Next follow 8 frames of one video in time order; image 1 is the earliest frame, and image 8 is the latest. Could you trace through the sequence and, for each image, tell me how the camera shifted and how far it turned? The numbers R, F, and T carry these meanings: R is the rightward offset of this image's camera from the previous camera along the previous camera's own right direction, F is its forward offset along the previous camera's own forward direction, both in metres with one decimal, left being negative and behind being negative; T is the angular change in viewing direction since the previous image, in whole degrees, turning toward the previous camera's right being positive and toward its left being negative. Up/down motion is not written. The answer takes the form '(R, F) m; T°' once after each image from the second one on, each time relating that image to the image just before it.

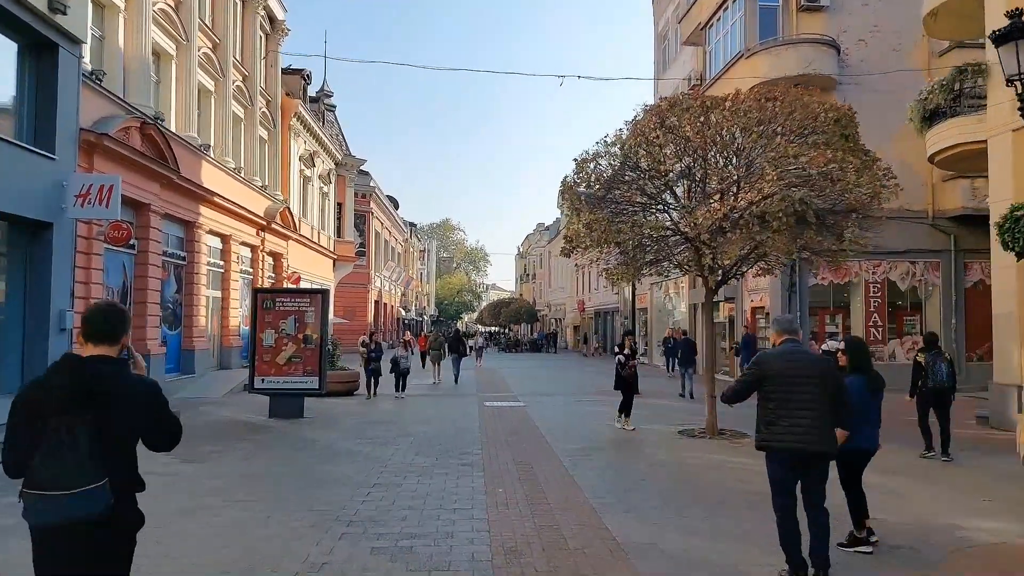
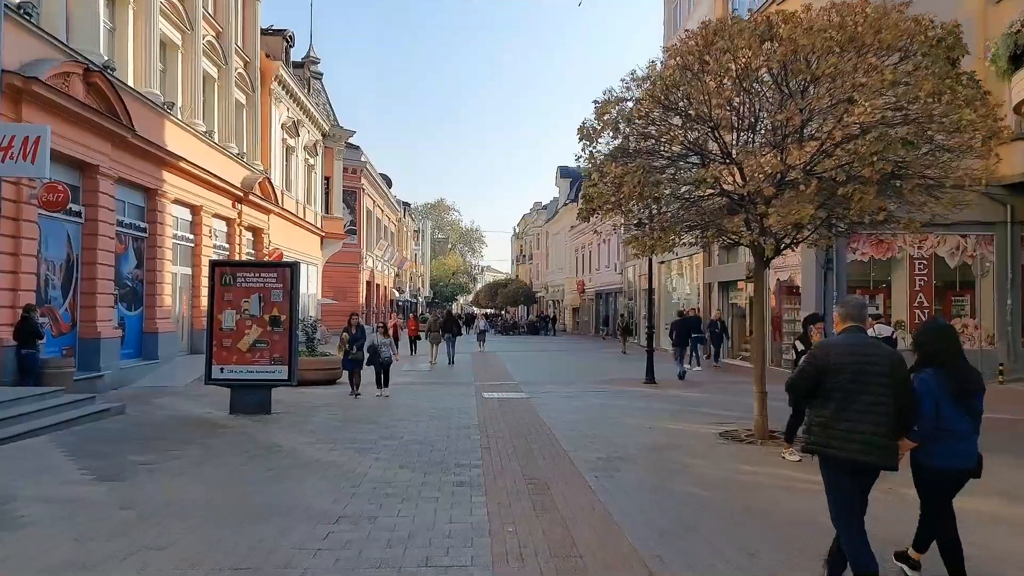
(-0.2, +2.2) m; 0°
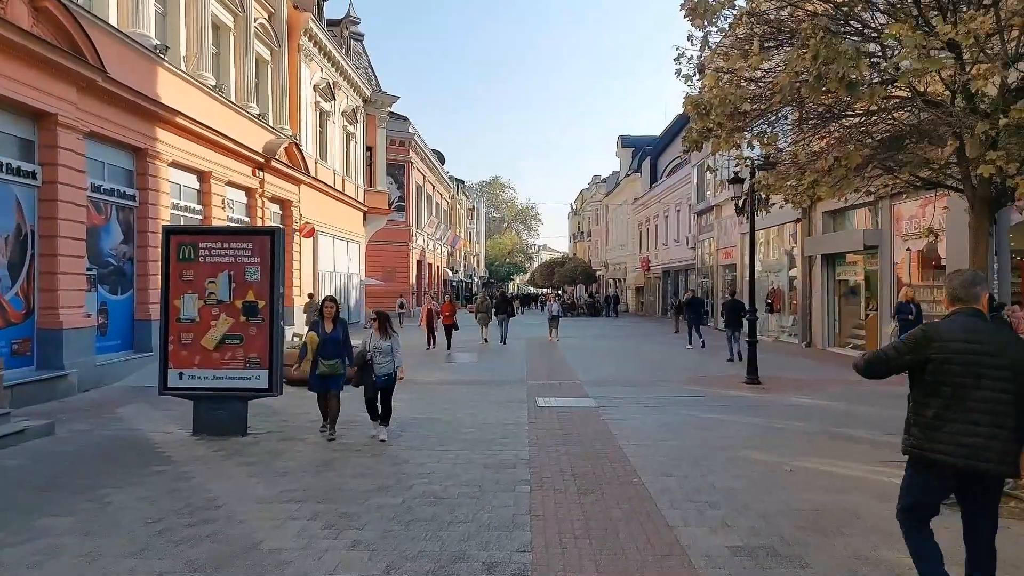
(-0.1, +3.7) m; -5°
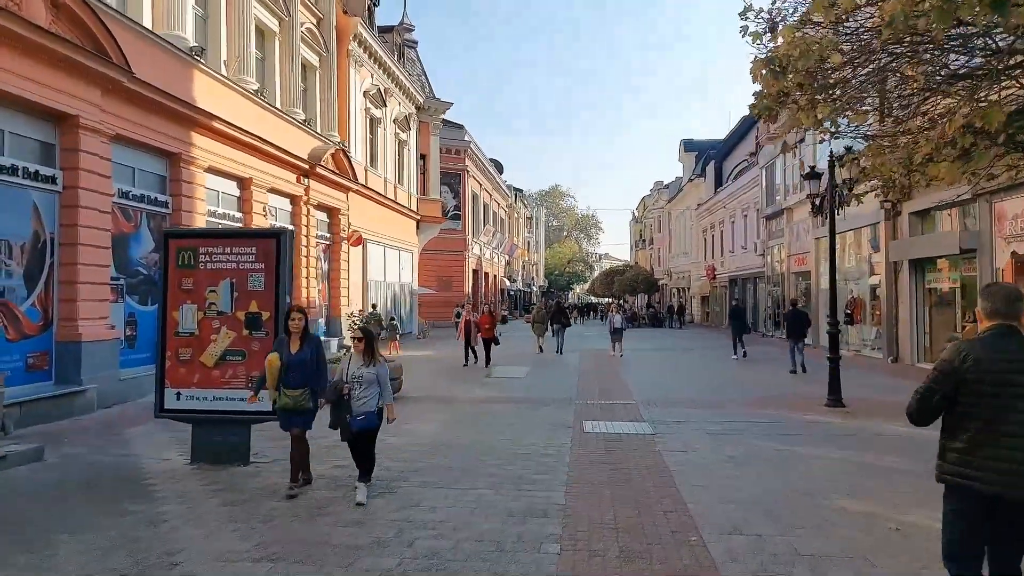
(+0.3, +1.3) m; -5°
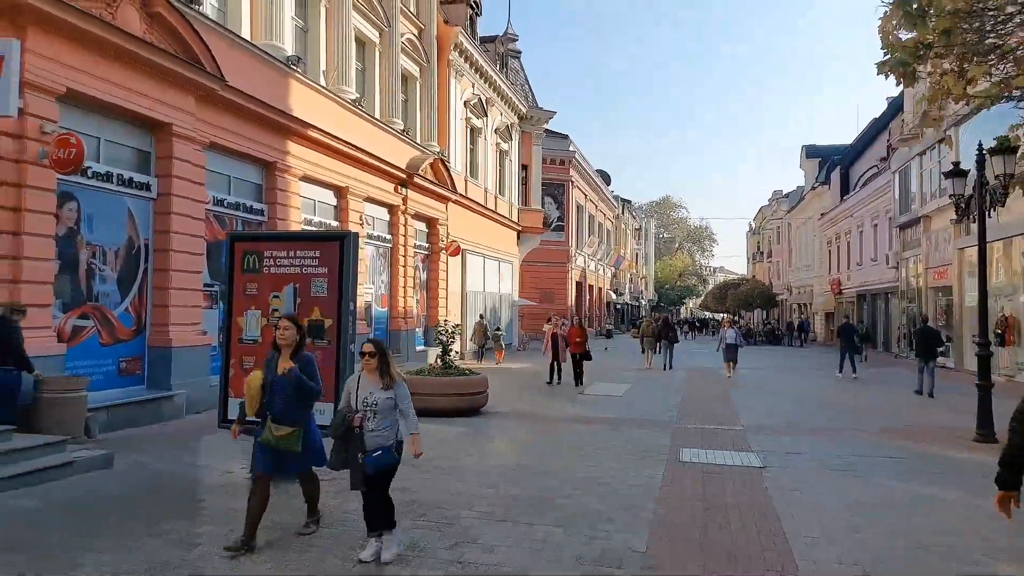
(+0.3, +0.9) m; -9°
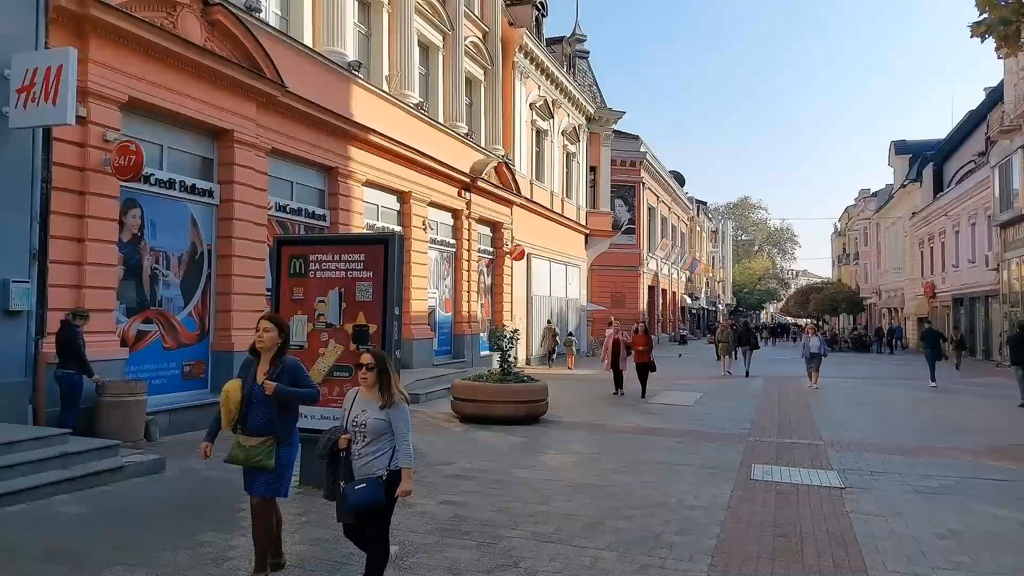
(+0.2, +0.4) m; -6°
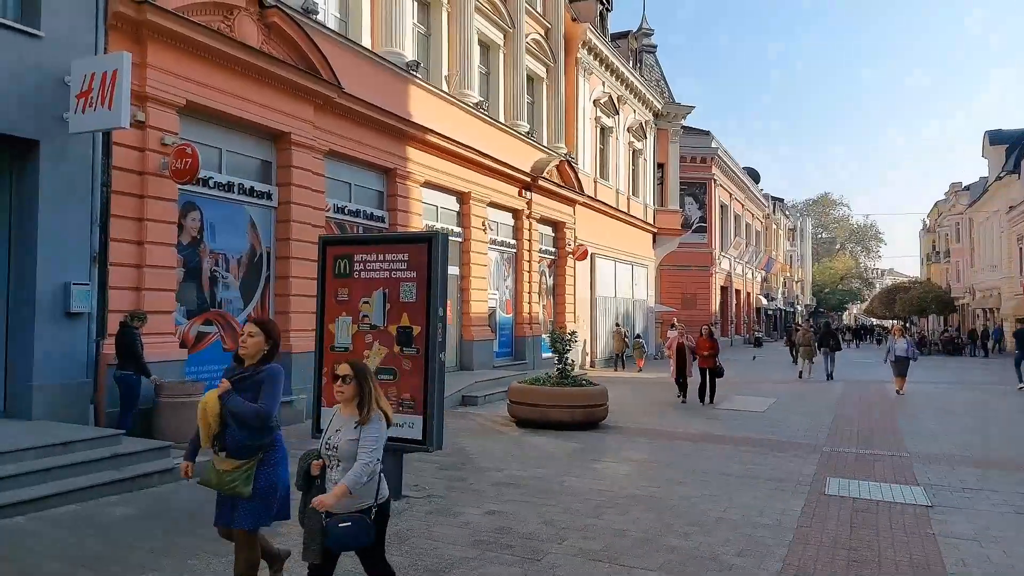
(+0.2, +0.4) m; -6°
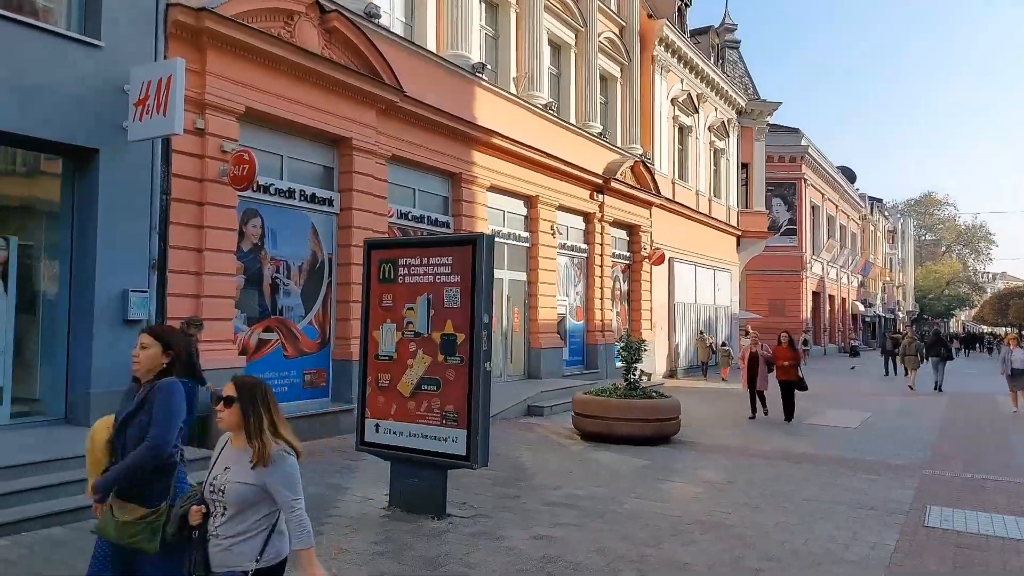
(+0.3, +0.5) m; -7°
